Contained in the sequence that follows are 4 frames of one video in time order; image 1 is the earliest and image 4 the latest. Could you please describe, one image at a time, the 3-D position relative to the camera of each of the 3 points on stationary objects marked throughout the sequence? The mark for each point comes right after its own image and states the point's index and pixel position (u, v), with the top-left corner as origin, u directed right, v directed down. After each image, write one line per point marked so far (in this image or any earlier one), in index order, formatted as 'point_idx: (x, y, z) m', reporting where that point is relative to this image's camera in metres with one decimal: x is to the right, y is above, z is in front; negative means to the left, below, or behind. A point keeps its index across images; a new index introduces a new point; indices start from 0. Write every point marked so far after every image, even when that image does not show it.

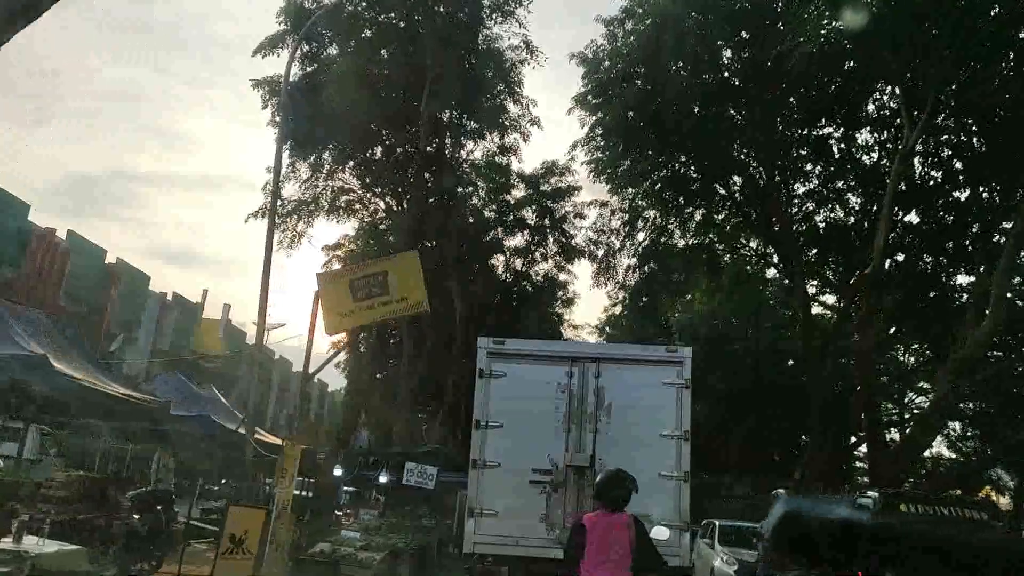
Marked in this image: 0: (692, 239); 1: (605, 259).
0: (+3.7, +1.0, +18.9) m
1: (+1.8, +0.6, +17.8) m
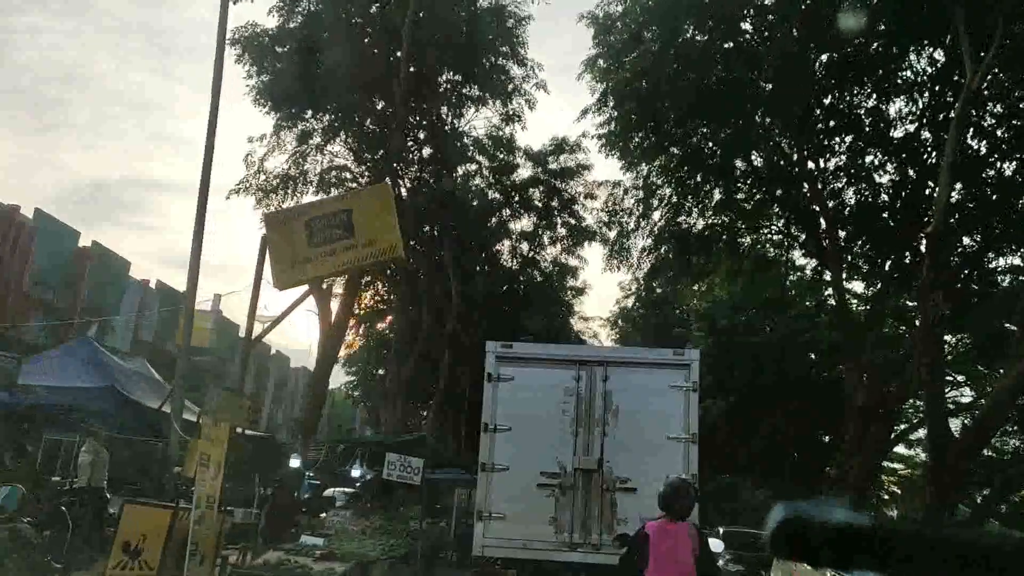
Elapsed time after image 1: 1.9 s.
0: (+3.8, +1.3, +17.6) m
1: (+1.9, +0.9, +16.5) m
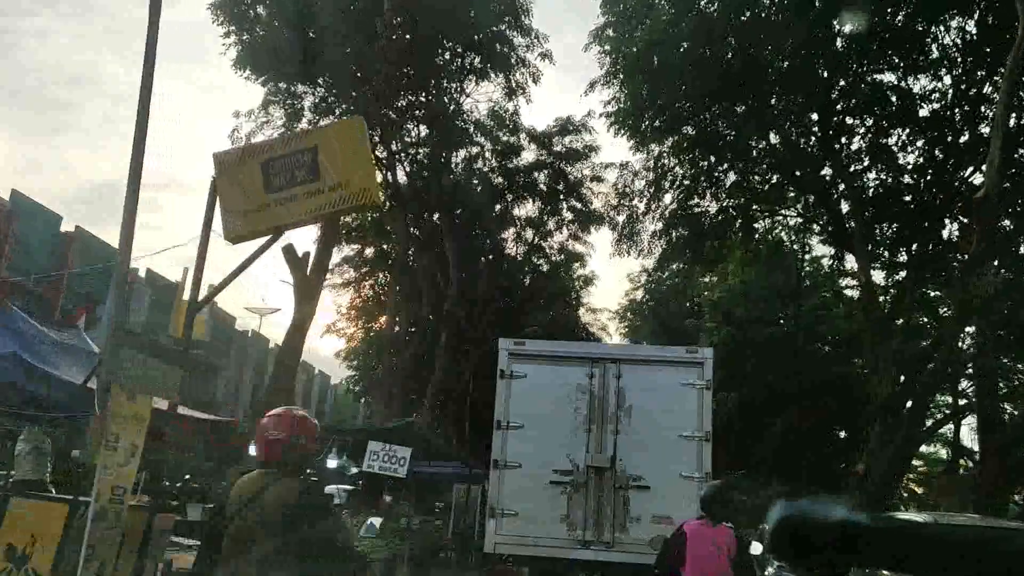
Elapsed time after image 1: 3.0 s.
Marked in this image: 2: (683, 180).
0: (+3.9, +1.5, +16.8) m
1: (+2.0, +1.1, +15.8) m
2: (+3.1, +2.0, +16.8) m
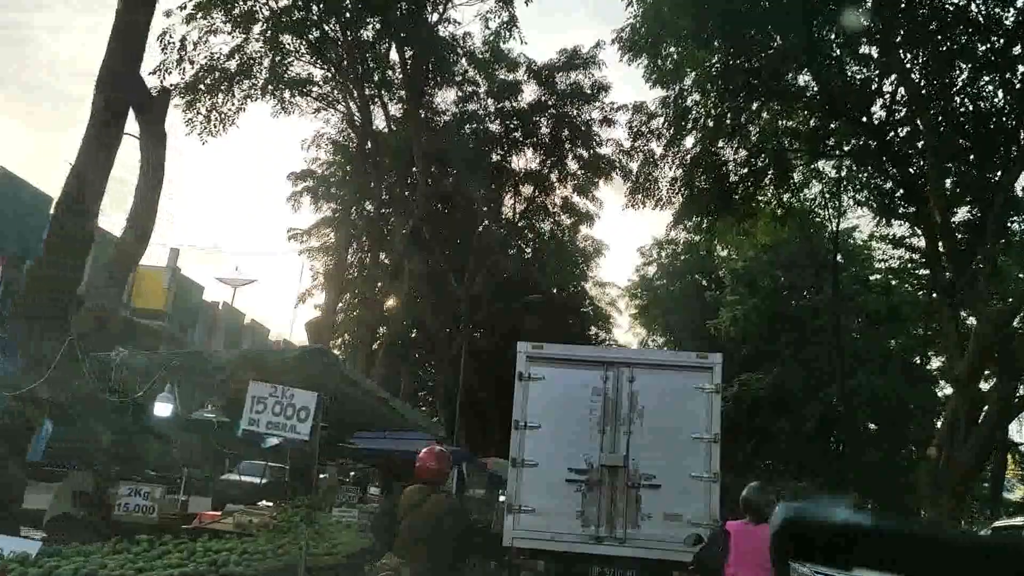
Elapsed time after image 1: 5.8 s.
0: (+3.8, +2.1, +14.6) m
1: (+1.9, +1.7, +13.6) m
2: (+3.1, +2.6, +14.6) m
